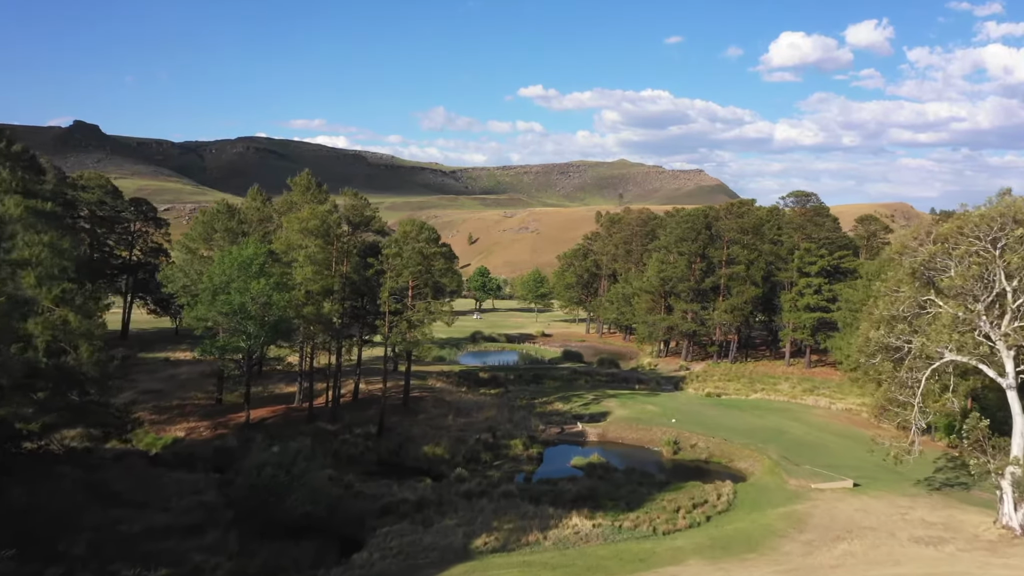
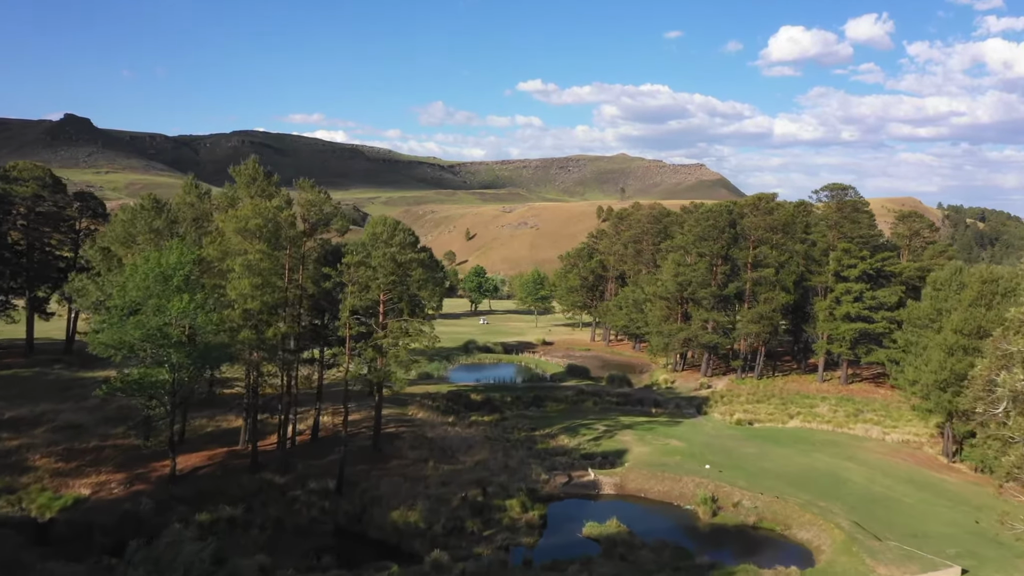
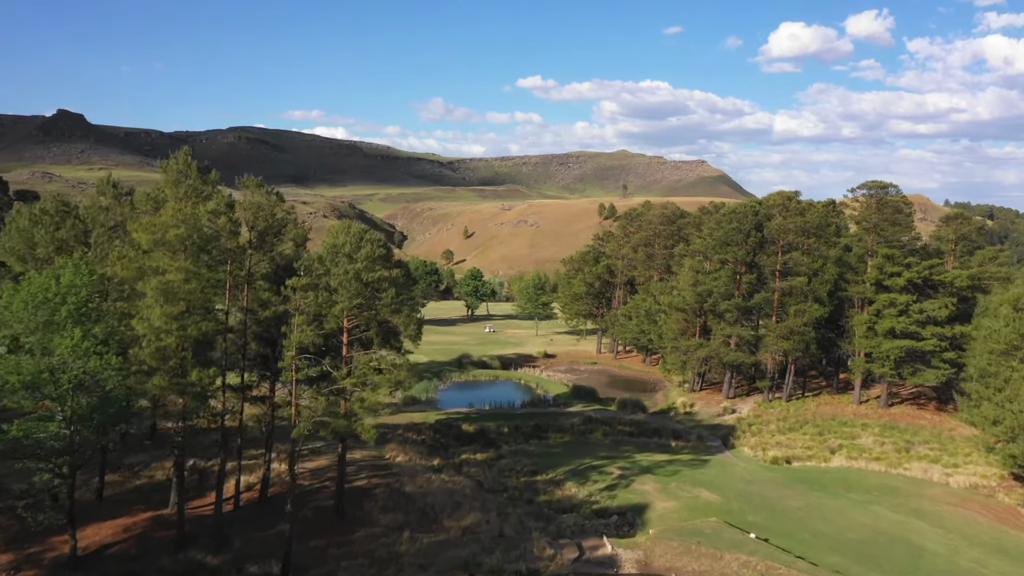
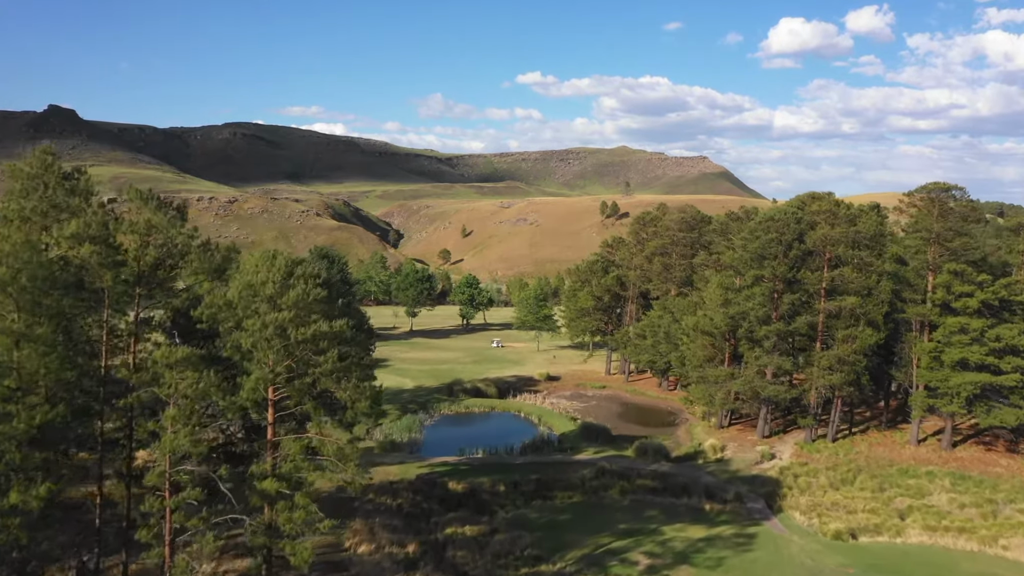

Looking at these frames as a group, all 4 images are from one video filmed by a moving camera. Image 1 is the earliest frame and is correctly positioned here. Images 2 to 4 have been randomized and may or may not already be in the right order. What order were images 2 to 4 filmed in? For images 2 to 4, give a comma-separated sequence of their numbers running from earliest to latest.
2, 3, 4
